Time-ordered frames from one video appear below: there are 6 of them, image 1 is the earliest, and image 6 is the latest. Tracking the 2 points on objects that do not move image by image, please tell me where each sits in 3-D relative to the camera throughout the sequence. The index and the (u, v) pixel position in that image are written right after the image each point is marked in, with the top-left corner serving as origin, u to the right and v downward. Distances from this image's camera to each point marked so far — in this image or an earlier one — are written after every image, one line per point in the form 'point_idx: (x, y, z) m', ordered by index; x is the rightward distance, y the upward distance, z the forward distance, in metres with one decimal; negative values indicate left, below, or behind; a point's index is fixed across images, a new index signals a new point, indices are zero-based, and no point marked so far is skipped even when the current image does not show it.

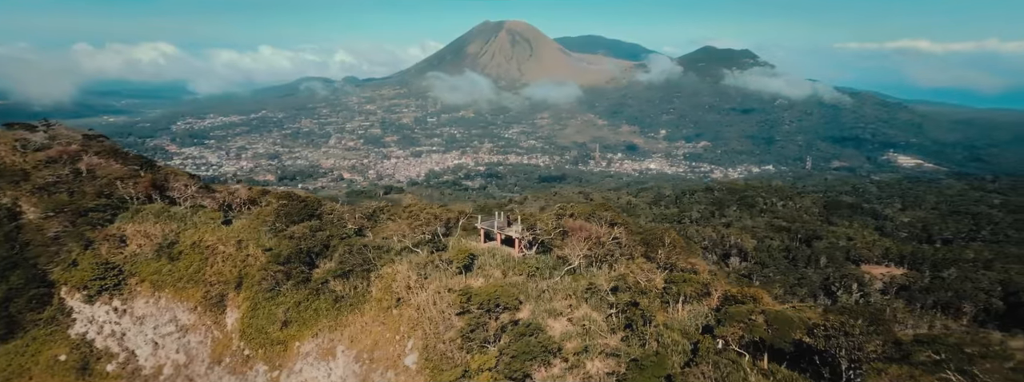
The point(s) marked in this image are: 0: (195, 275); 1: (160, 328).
0: (-13.3, -3.5, +17.6) m
1: (-13.7, -5.1, +16.2) m
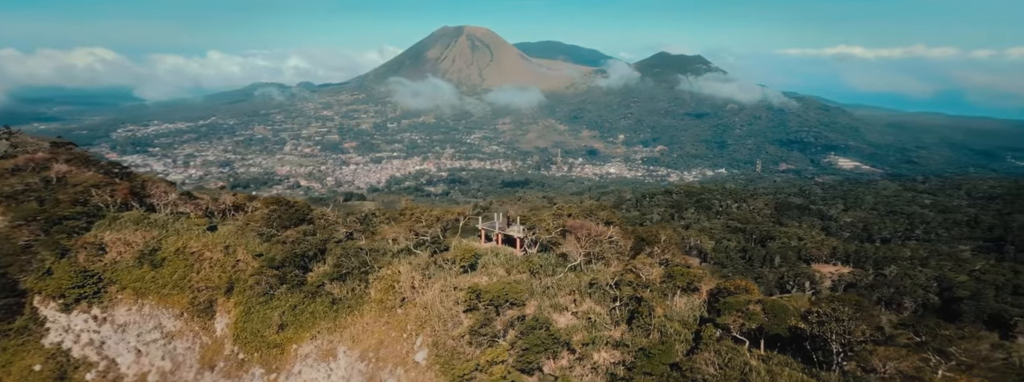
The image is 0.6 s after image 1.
0: (-13.6, -3.7, +17.3) m
1: (-13.8, -5.3, +15.8) m
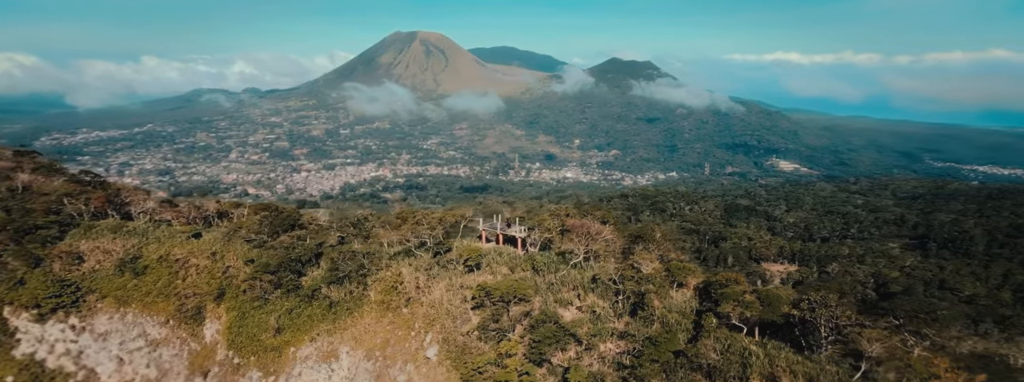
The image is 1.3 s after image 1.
0: (-13.8, -3.9, +17.0) m
1: (-14.0, -5.5, +15.5) m
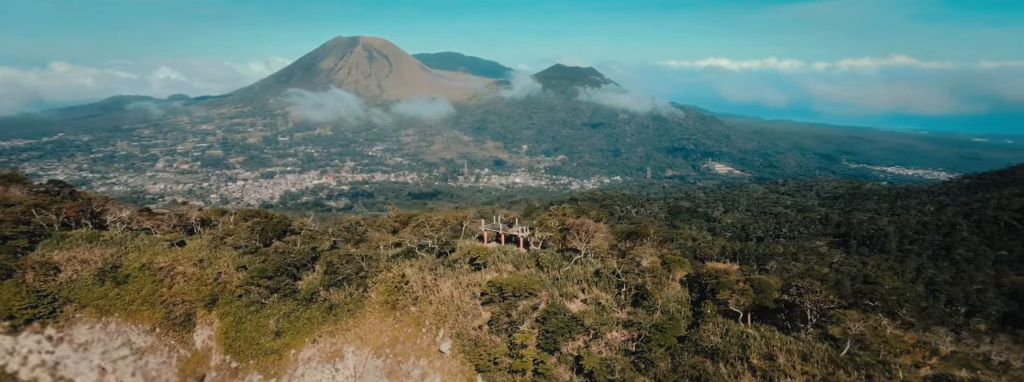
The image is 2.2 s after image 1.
0: (-14.0, -4.1, +16.8) m
1: (-14.1, -5.7, +15.2) m
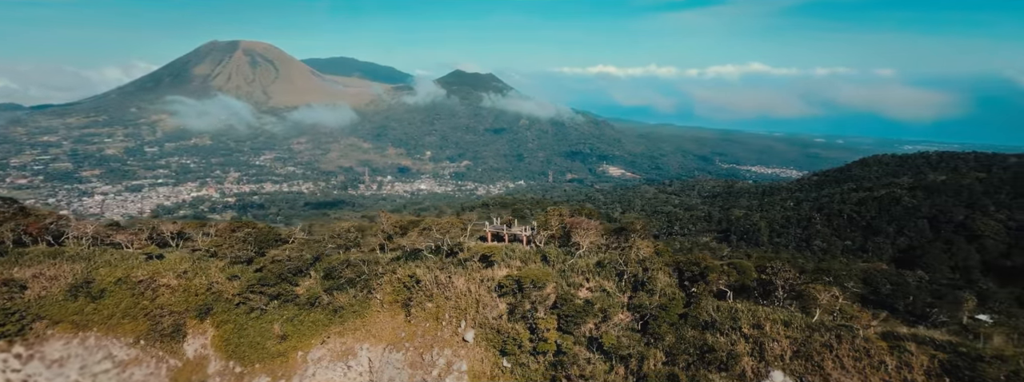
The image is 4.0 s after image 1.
0: (-14.2, -4.5, +16.5) m
1: (-14.2, -6.1, +14.9) m
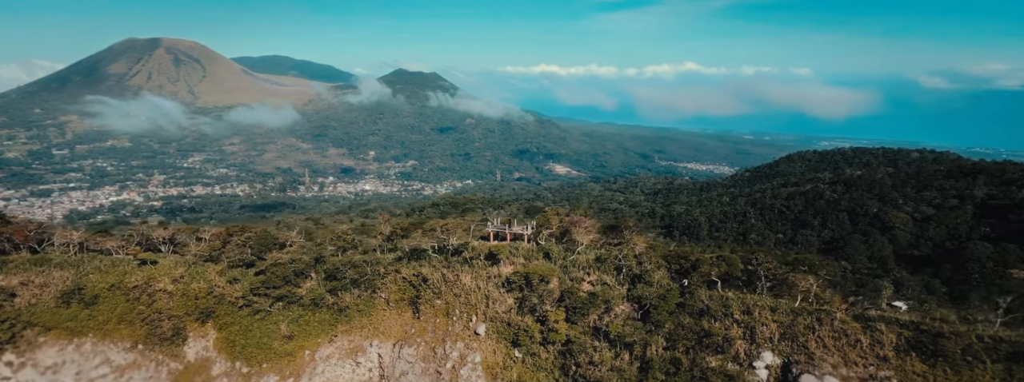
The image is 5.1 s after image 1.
0: (-14.3, -4.7, +16.6) m
1: (-14.2, -6.3, +15.0) m
